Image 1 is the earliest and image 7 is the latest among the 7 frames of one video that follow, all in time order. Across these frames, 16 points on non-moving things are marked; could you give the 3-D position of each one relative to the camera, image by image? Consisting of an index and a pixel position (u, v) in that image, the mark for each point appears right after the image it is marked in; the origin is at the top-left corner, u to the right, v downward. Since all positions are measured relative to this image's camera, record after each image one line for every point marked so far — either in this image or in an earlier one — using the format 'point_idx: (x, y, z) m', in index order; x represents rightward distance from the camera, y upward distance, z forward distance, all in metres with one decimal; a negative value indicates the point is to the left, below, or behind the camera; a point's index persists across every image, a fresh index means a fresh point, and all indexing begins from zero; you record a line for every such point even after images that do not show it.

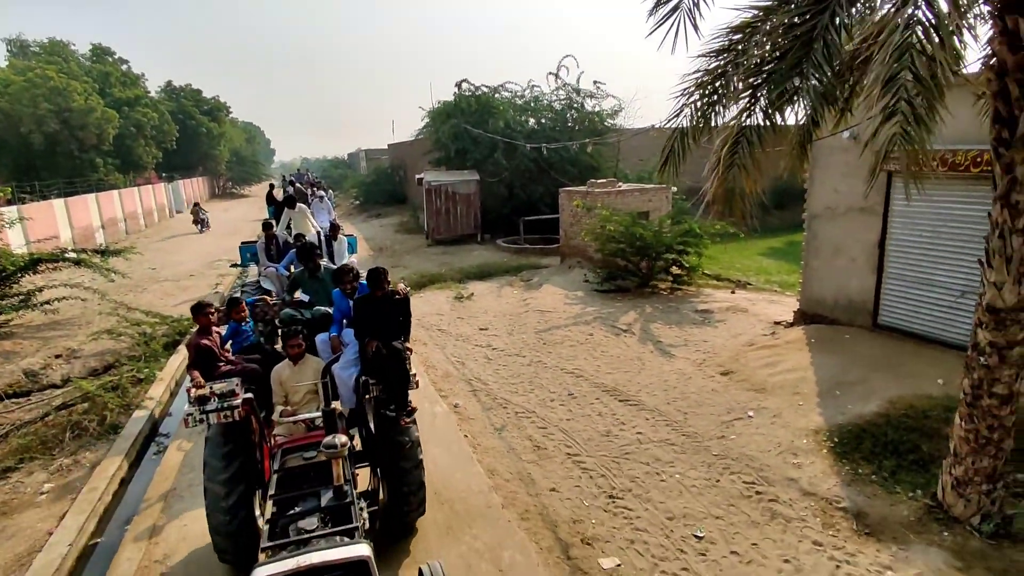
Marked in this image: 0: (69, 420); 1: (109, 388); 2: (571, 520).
0: (-5.2, -1.6, +6.8) m
1: (-5.3, -1.3, +7.6) m
2: (+0.5, -1.9, +4.6) m
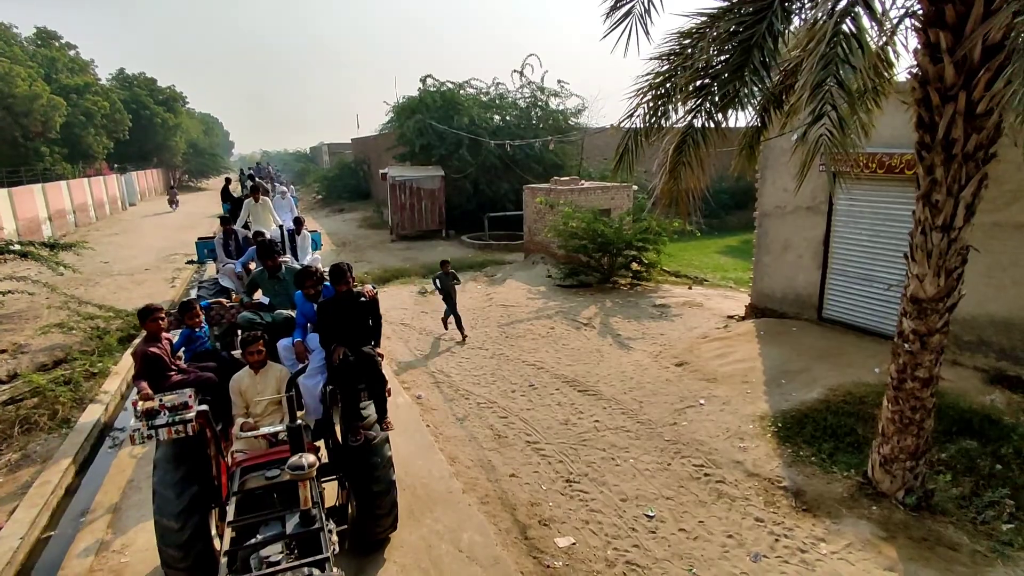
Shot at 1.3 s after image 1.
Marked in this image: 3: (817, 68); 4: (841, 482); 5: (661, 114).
0: (-5.7, -1.5, +6.6) m
1: (-5.8, -1.2, +7.4) m
2: (+0.2, -1.8, +4.8) m
3: (+1.9, +1.4, +3.7) m
4: (+2.7, -1.6, +4.8) m
5: (+1.2, +1.4, +4.8) m
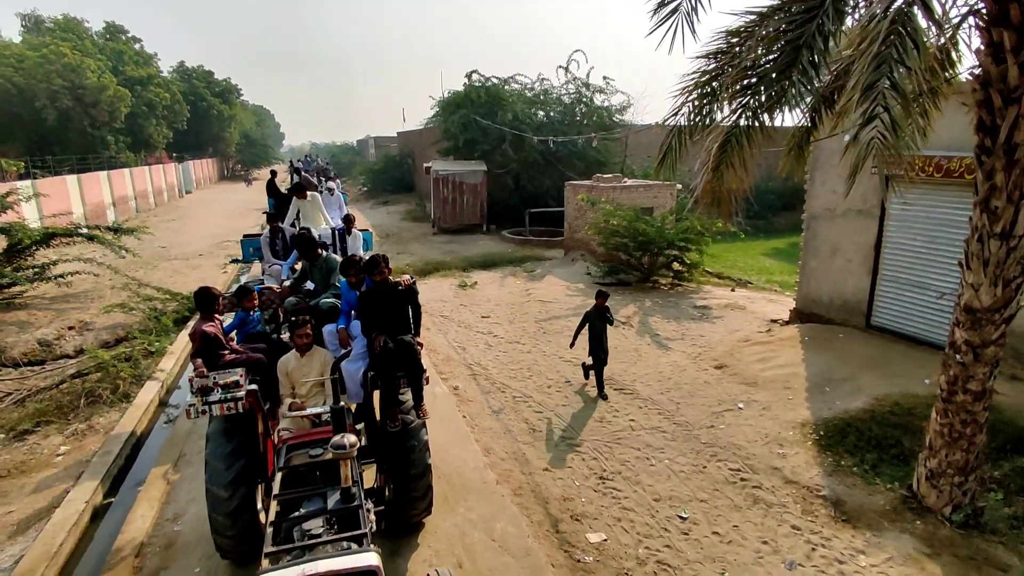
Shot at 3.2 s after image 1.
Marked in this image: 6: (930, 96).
0: (-5.3, -1.2, +7.0) m
1: (-5.3, -1.0, +7.8) m
2: (+0.4, -1.8, +4.8) m
3: (+2.2, +1.4, +3.6) m
4: (+3.0, -1.7, +4.6) m
5: (+1.6, +1.4, +4.7) m
6: (+3.2, +1.5, +4.4) m
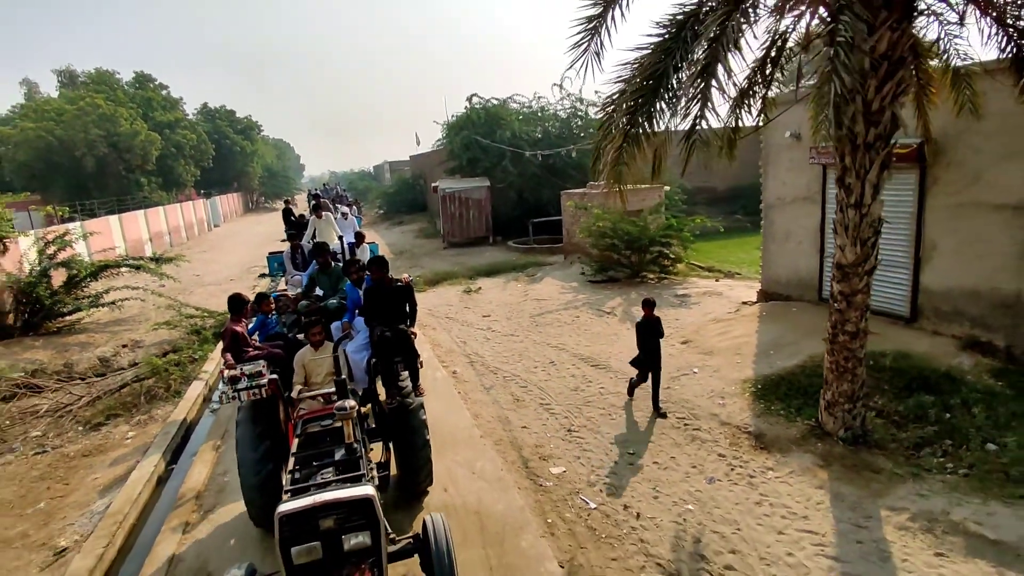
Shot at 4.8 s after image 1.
0: (-5.4, -1.5, +8.3) m
1: (-5.4, -1.2, +9.1) m
2: (+0.2, -1.6, +5.9) m
3: (+1.8, +1.7, +4.6) m
4: (+2.8, -1.4, +5.6) m
5: (+1.2, +1.7, +5.8) m
6: (+2.8, +1.8, +5.4) m
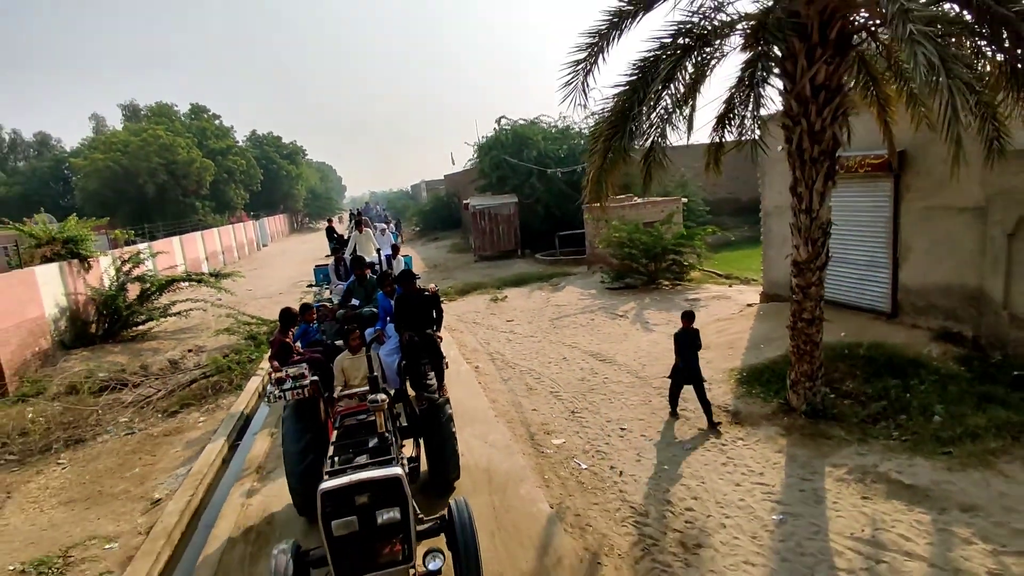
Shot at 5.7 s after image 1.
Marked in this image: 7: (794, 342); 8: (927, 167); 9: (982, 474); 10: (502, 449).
0: (-5.1, -1.6, +9.7) m
1: (-5.1, -1.4, +10.4) m
2: (+0.4, -1.6, +6.8) m
3: (+1.8, +1.7, +5.6) m
4: (+2.9, -1.3, +6.4) m
5: (+1.3, +1.7, +6.8) m
6: (+2.9, +1.9, +6.3) m
7: (+2.9, -0.6, +6.0) m
8: (+5.3, +1.5, +7.3) m
9: (+3.8, -1.5, +4.6) m
10: (-0.1, -1.7, +6.1) m
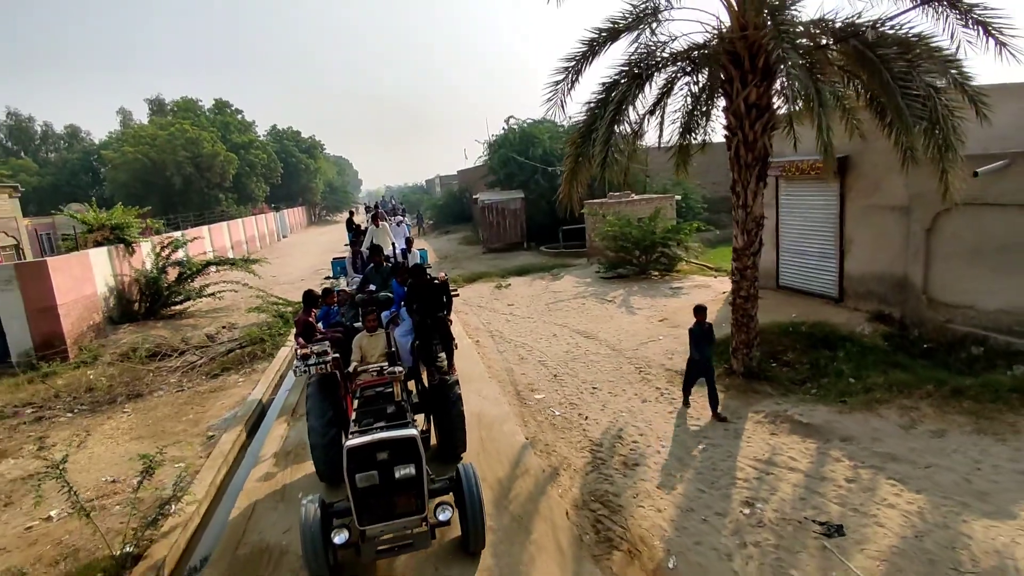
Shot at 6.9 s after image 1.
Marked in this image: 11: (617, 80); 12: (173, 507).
0: (-5.2, -1.2, +11.1) m
1: (-5.1, -1.0, +11.8) m
2: (+0.2, -1.4, +8.1) m
3: (+1.7, +1.9, +6.8) m
4: (+2.7, -1.1, +7.6) m
5: (+1.2, +1.9, +8.0) m
6: (+2.8, +2.1, +7.5) m
7: (+2.8, -0.4, +7.2) m
8: (+5.2, +1.7, +8.5) m
9: (+3.6, -1.3, +5.8) m
10: (-0.3, -1.5, +7.4) m
11: (+1.2, +2.4, +6.7) m
12: (-3.1, -2.0, +5.3) m
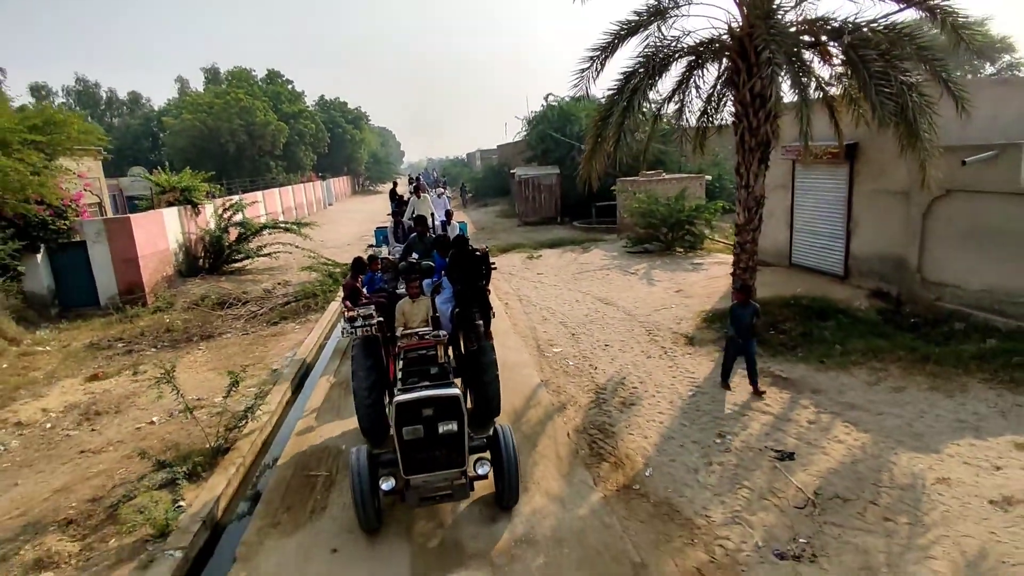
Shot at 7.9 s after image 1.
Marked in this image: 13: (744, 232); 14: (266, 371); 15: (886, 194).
0: (-4.6, -0.4, +12.4) m
1: (-4.5, -0.1, +13.2) m
2: (+0.6, -0.8, +9.1) m
3: (+2.1, +2.4, +7.6) m
4: (+3.1, -0.7, +8.4) m
5: (+1.7, +2.4, +8.8) m
6: (+3.2, +2.5, +8.2) m
7: (+3.1, 0.0, +8.0) m
8: (+5.7, +2.1, +9.0) m
9: (+3.8, -1.0, +6.6) m
10: (0.0, -0.9, +8.4) m
11: (+1.6, +2.9, +7.5) m
12: (-3.0, -1.5, +6.5) m
13: (+3.1, +0.8, +7.7) m
14: (-3.7, -1.3, +8.7) m
15: (+5.8, +1.5, +8.9) m
